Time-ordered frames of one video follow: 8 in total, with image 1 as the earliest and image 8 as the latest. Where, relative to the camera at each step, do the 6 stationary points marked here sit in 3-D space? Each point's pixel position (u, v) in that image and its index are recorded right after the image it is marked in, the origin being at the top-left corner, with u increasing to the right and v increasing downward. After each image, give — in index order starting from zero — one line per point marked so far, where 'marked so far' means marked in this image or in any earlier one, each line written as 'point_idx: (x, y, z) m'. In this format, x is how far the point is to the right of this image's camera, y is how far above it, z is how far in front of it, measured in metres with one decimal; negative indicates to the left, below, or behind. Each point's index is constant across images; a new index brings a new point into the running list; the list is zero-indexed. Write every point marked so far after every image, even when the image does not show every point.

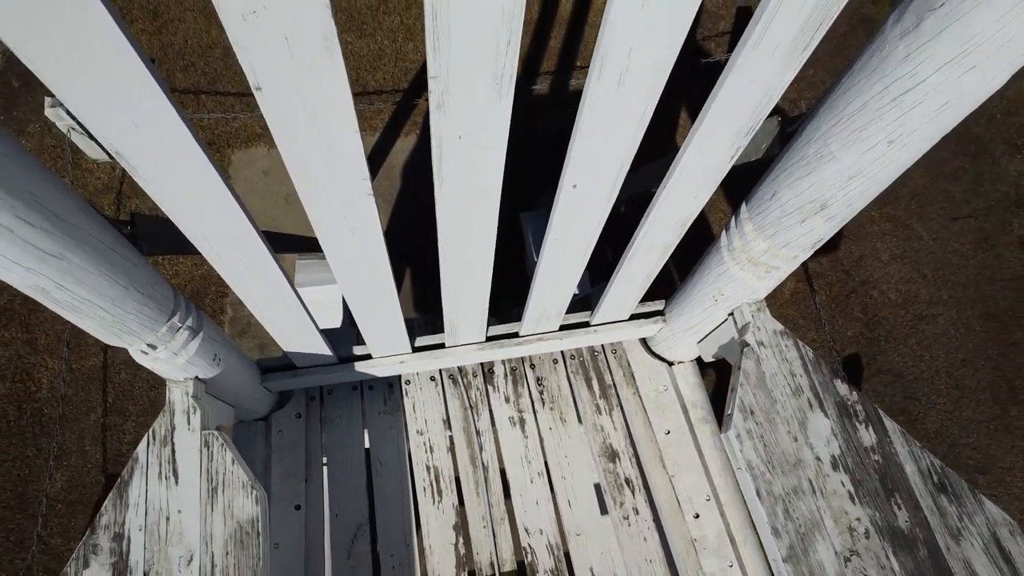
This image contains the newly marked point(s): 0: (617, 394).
0: (+0.2, -0.2, +1.4) m
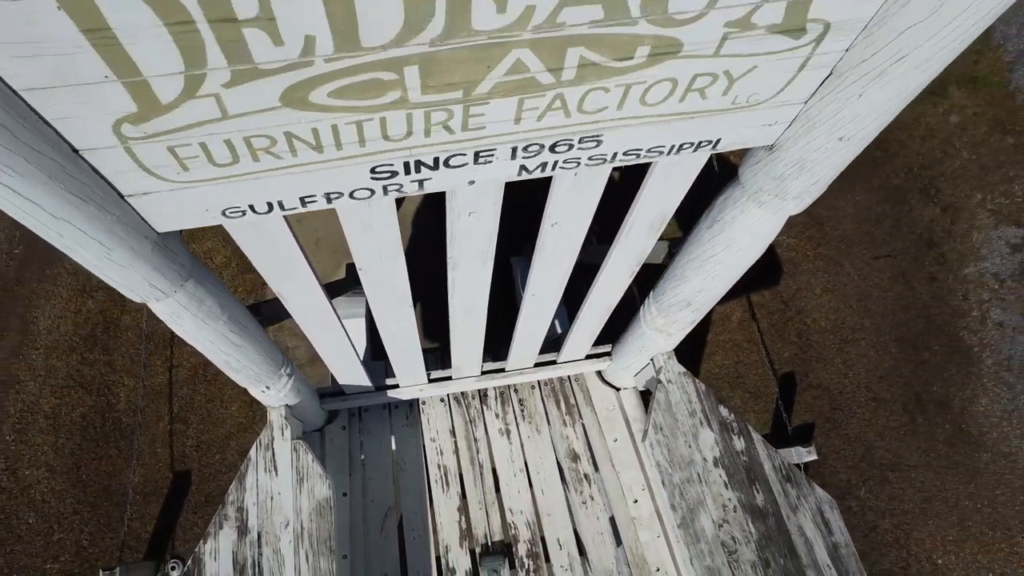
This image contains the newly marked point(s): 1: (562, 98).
0: (+0.2, -0.3, +2.0) m
1: (0.0, +0.2, +0.7) m
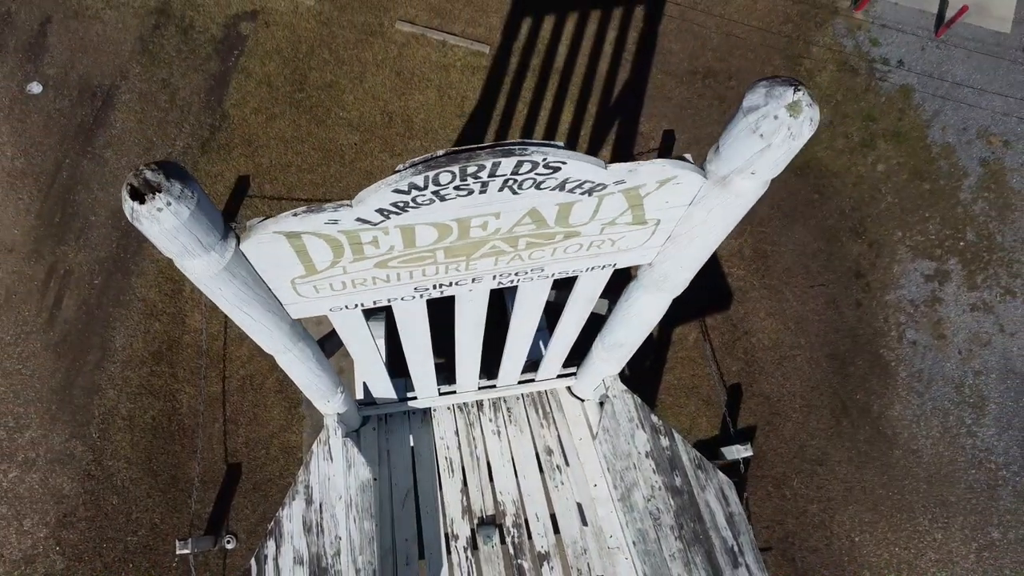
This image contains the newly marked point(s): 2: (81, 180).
0: (+0.1, -0.4, +2.6) m
1: (0.0, +0.1, +1.3) m
2: (-2.0, +0.5, +3.7) m
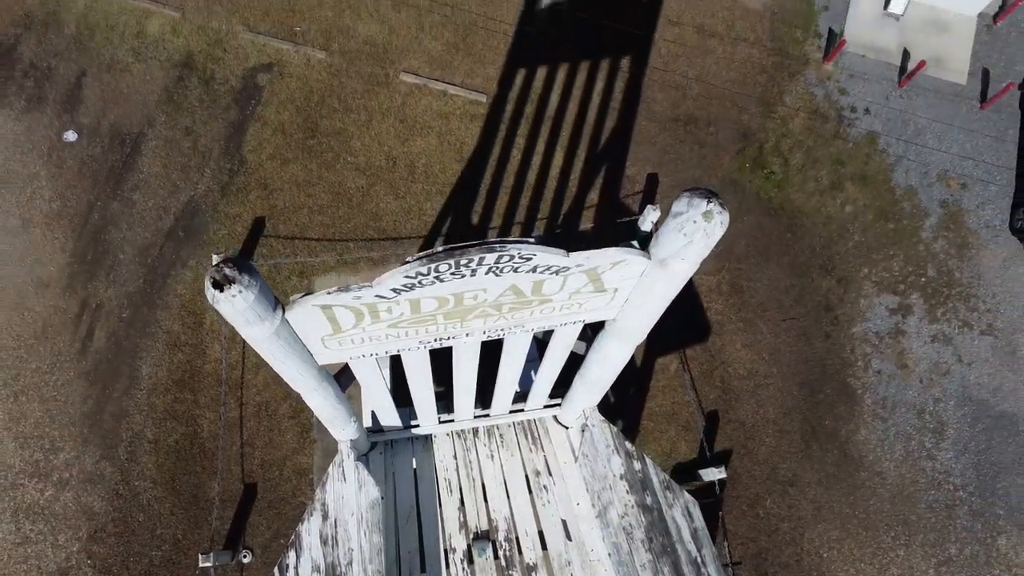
0: (+0.1, -0.6, +2.9) m
1: (0.0, -0.1, +1.7) m
2: (-2.0, +0.3, +4.1) m
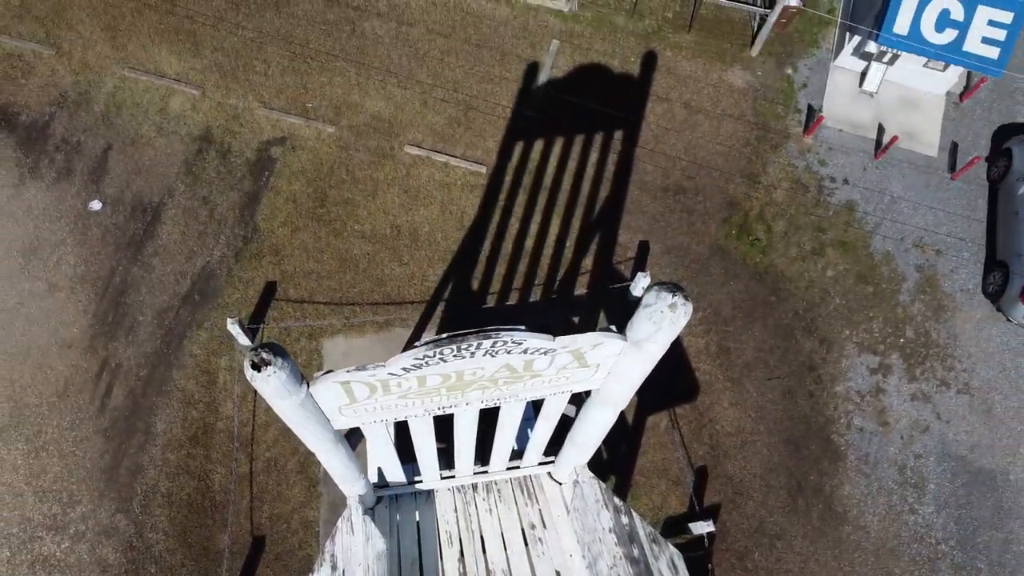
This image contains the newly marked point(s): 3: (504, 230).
0: (+0.1, -0.8, +3.1) m
1: (0.0, -0.2, +1.9) m
2: (-2.0, 0.0, +4.3) m
3: (0.0, +0.3, +4.5) m
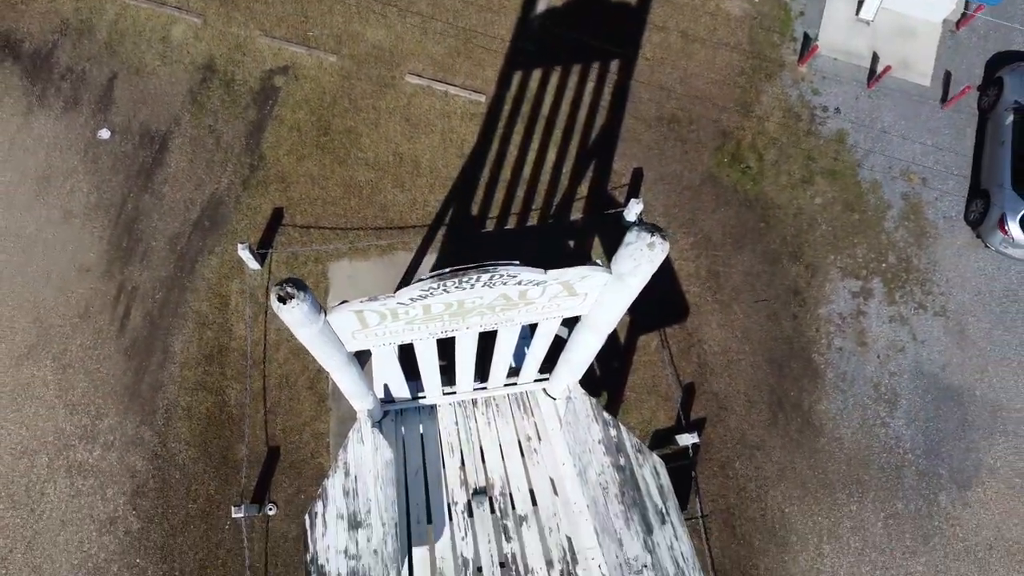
0: (+0.1, -0.5, +3.3) m
1: (0.0, -0.1, +2.1) m
2: (-2.0, +0.4, +4.5) m
3: (-0.1, +0.7, +4.6) m
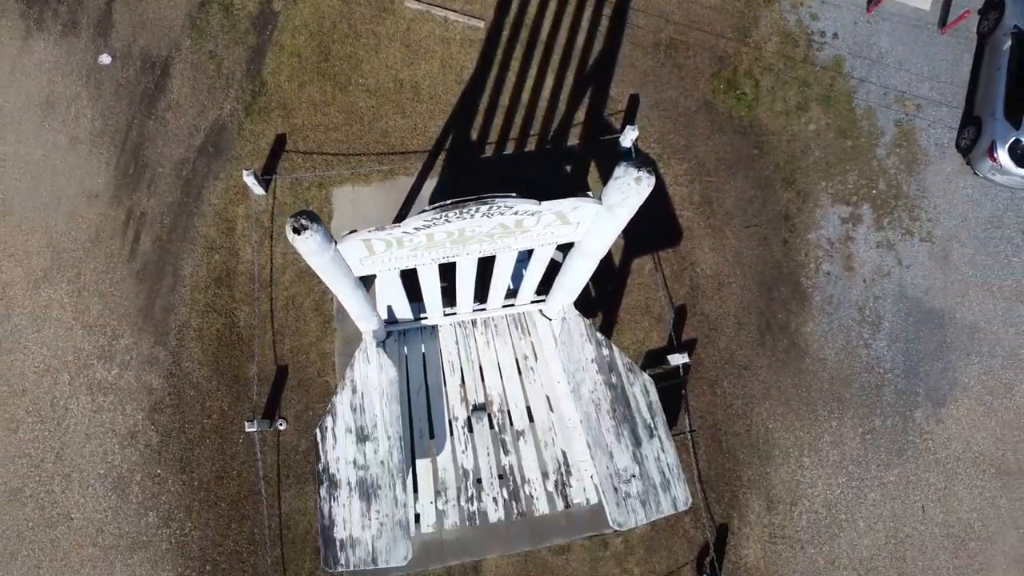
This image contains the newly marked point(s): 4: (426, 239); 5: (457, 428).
0: (+0.1, -0.2, +3.5) m
1: (0.0, +0.1, +2.2) m
2: (-2.0, +0.9, +4.6) m
3: (-0.1, +1.2, +4.7) m
4: (-0.2, +0.1, +2.1) m
5: (-0.2, -0.6, +3.3) m
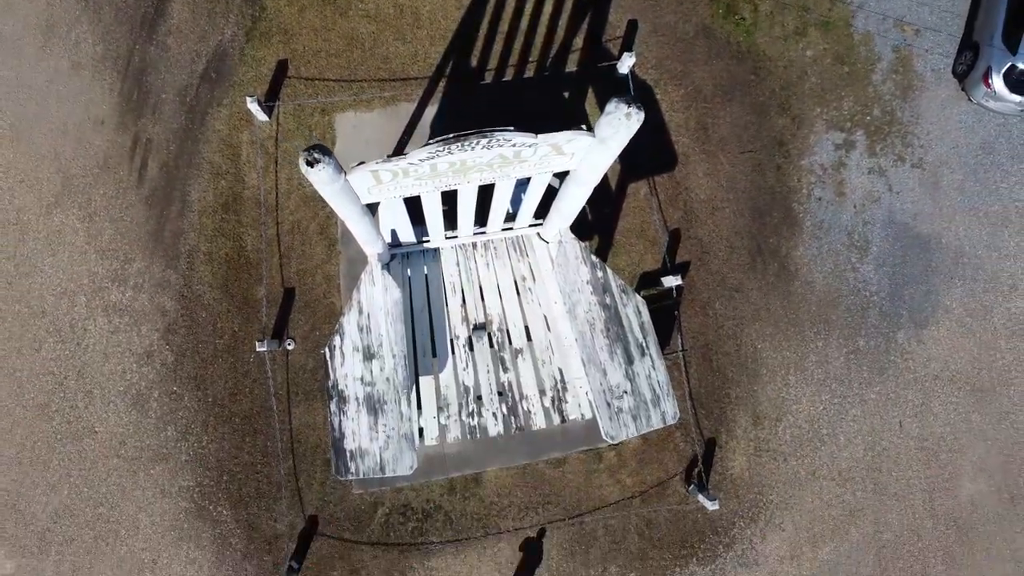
0: (+0.1, +0.1, +3.7) m
1: (-0.1, +0.3, +2.3) m
2: (-2.0, +1.3, +4.6) m
3: (-0.1, +1.6, +4.7) m
4: (-0.2, +0.3, +2.2) m
5: (-0.2, -0.2, +3.5) m
